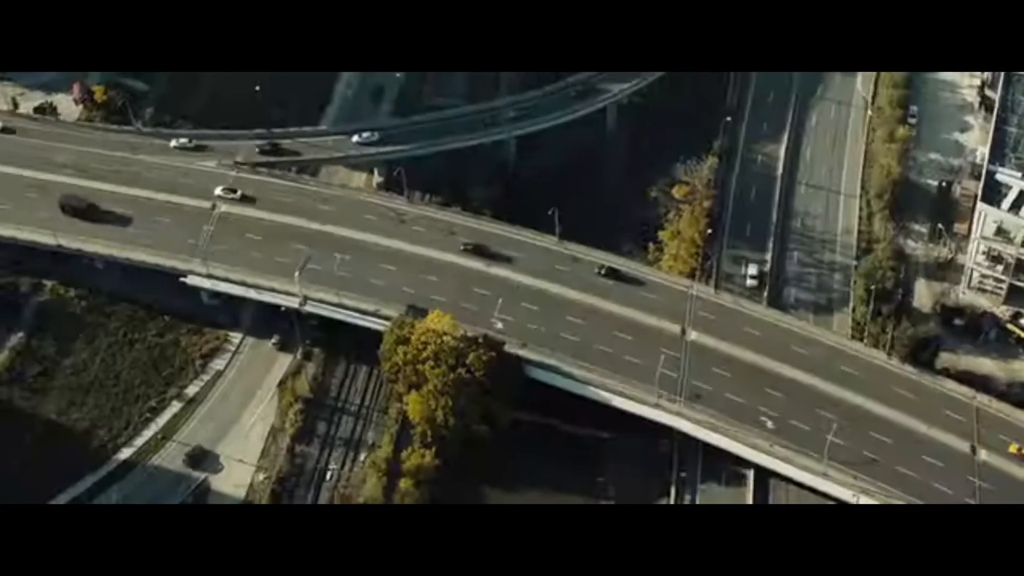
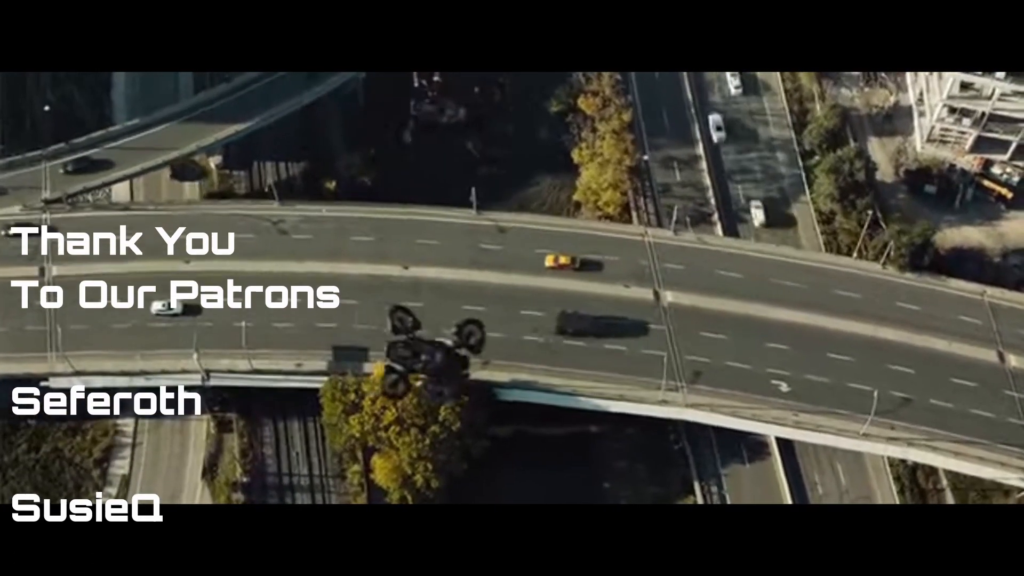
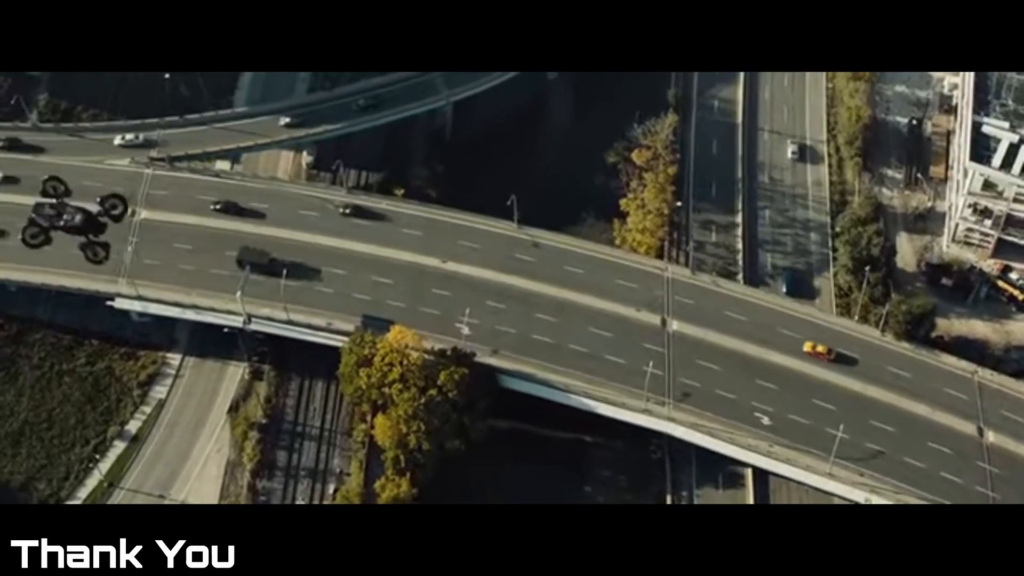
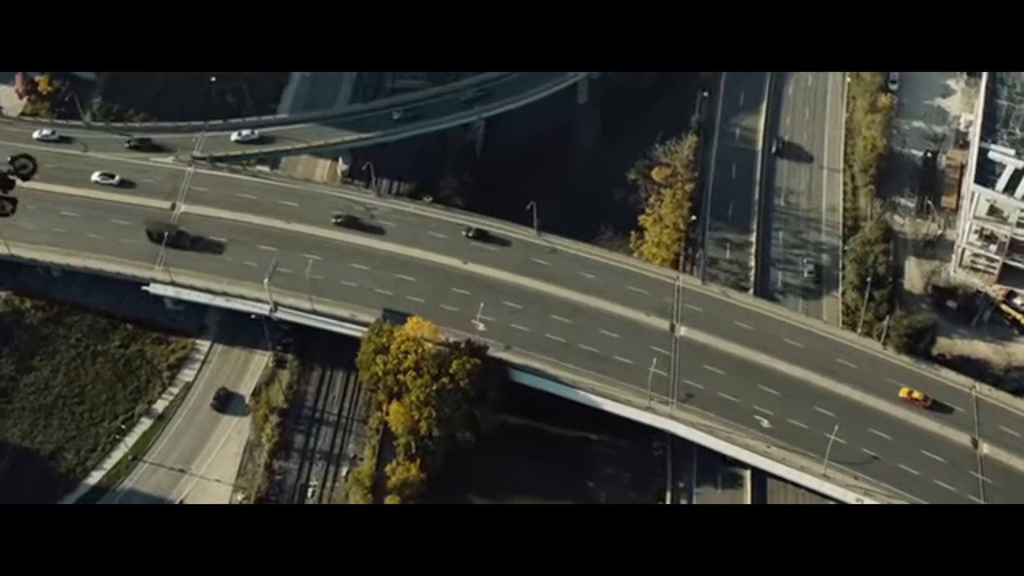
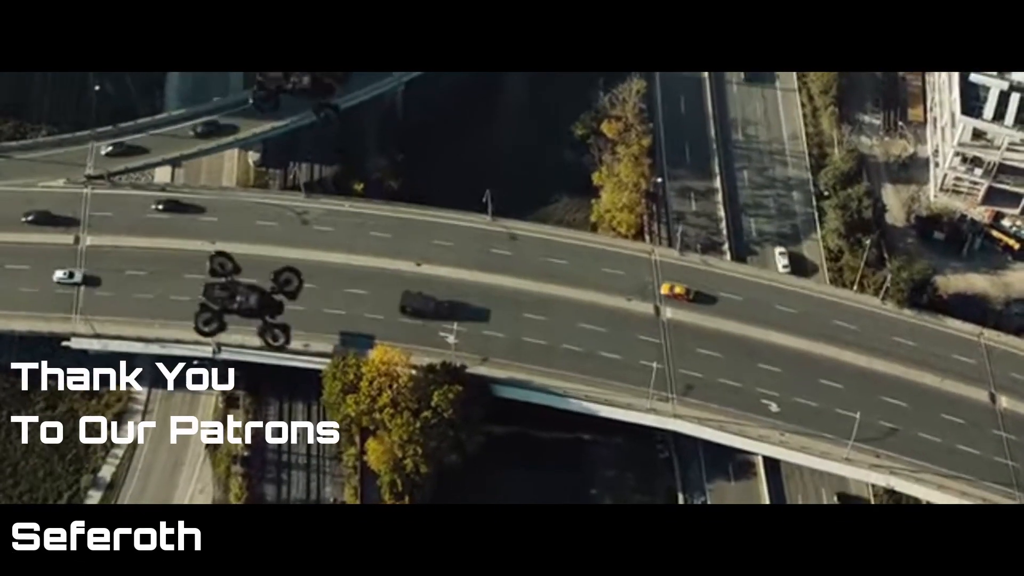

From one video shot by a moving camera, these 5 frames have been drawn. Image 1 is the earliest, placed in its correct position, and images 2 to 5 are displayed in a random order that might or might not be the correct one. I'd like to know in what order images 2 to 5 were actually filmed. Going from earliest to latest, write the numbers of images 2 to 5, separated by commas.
4, 3, 5, 2
